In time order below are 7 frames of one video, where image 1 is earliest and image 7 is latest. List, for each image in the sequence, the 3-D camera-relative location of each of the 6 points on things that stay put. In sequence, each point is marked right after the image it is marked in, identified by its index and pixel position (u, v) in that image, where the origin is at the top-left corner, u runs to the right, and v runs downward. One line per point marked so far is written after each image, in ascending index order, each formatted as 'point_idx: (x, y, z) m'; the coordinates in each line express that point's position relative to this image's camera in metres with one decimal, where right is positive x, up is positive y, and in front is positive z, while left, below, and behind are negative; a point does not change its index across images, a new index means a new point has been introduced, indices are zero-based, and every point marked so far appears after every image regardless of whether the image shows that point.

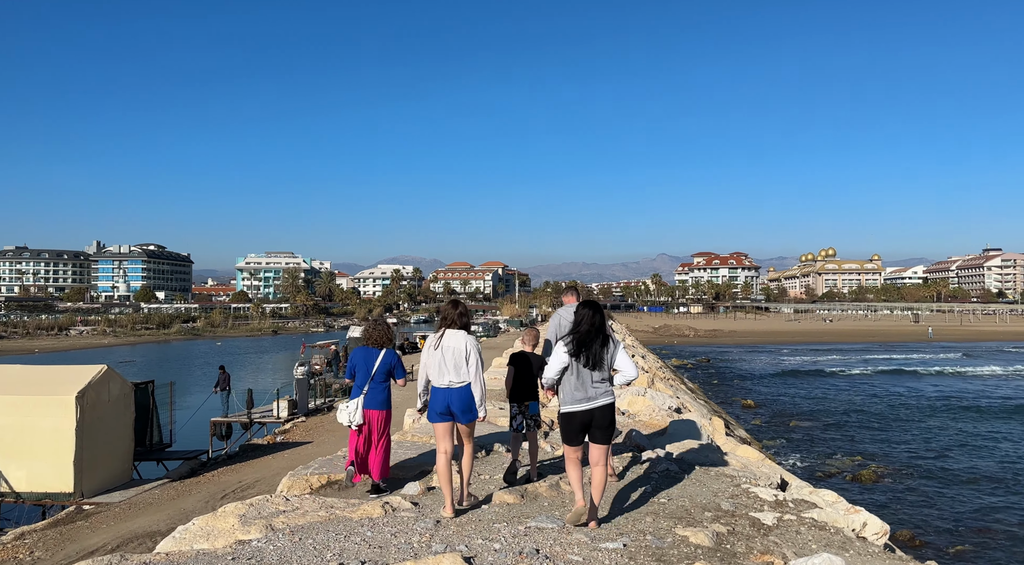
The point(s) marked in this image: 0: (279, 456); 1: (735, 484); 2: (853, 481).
0: (-3.6, -2.7, +11.9) m
1: (+1.3, -1.2, +4.4) m
2: (+6.1, -3.5, +13.8) m
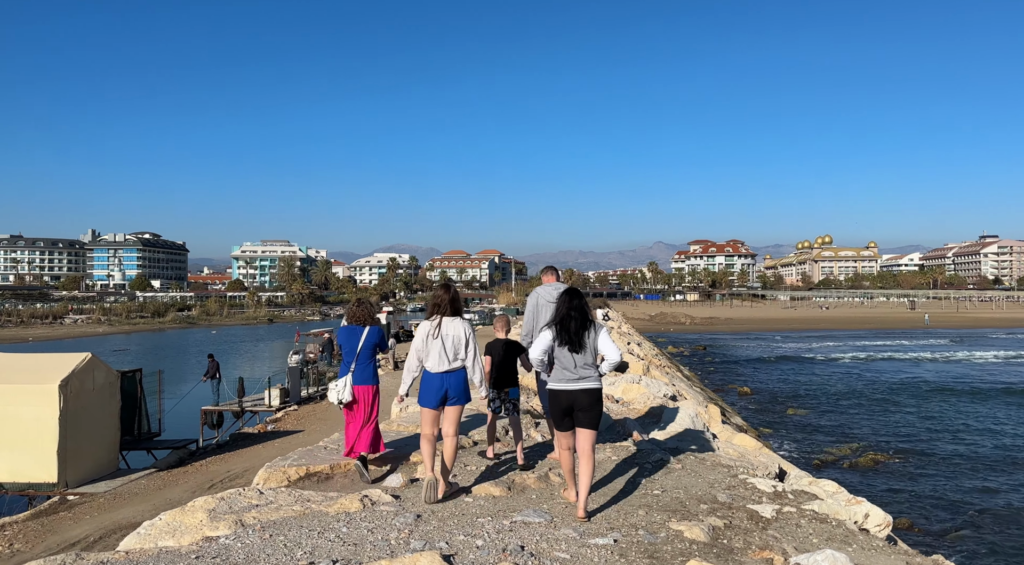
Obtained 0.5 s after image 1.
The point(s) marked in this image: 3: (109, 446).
0: (-3.7, -2.5, +11.8) m
1: (+1.2, -1.1, +4.3) m
2: (+6.0, -3.2, +13.7) m
3: (-5.2, -2.1, +10.0) m
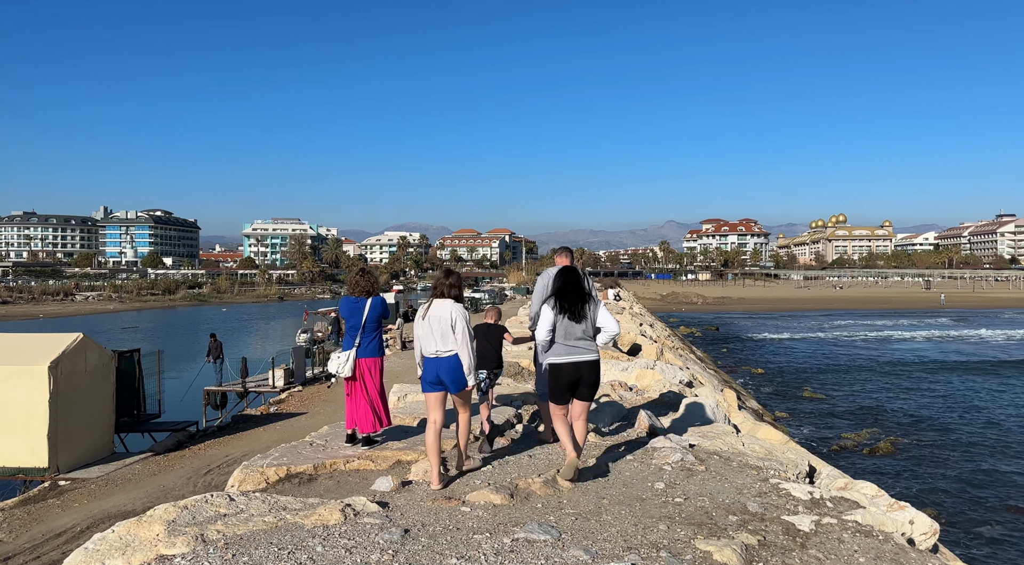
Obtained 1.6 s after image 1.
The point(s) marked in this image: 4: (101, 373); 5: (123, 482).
0: (-3.6, -2.2, +11.4) m
1: (+1.2, -1.0, +3.8) m
2: (+6.2, -2.9, +13.3) m
3: (-5.1, -1.8, +9.6) m
4: (-5.1, -1.1, +9.5) m
5: (-4.3, -2.2, +8.6) m
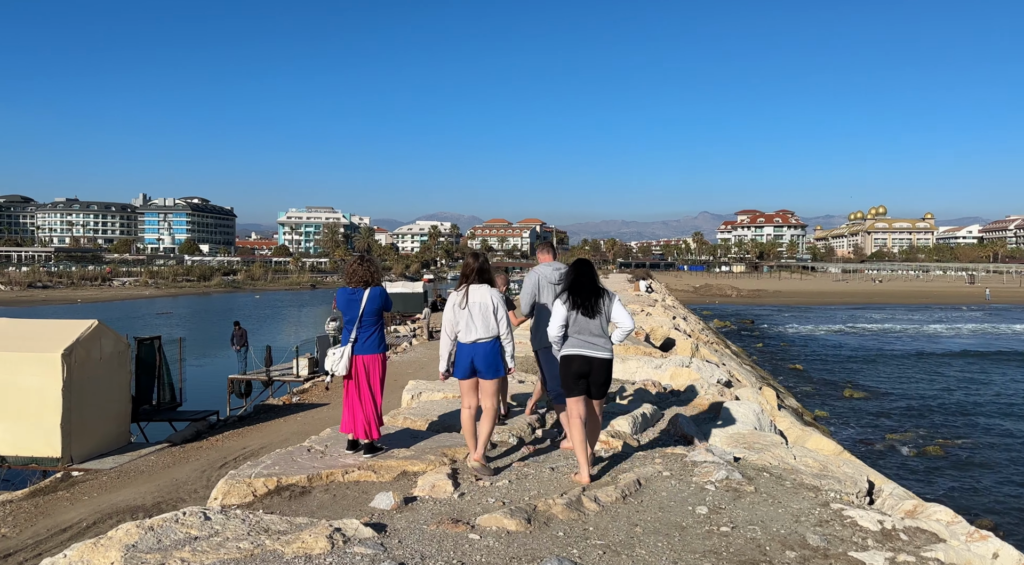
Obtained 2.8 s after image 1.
0: (-3.2, -2.0, +11.1) m
1: (+1.3, -0.9, +3.3) m
2: (+6.6, -2.8, +12.6) m
3: (-4.8, -1.7, +9.4) m
4: (-4.8, -1.0, +9.3) m
5: (-4.1, -2.1, +8.3) m
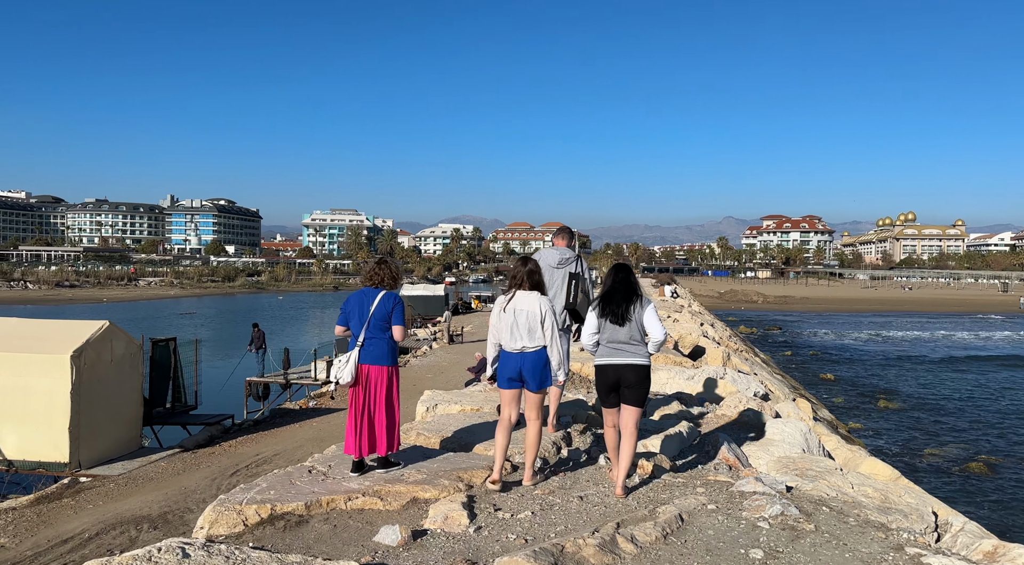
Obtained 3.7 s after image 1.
0: (-2.9, -2.0, +10.8) m
1: (+1.4, -1.0, +2.9) m
2: (+7.0, -2.9, +12.0) m
3: (-4.5, -1.7, +9.1) m
4: (-4.5, -1.0, +9.0) m
5: (-3.8, -2.1, +8.0) m
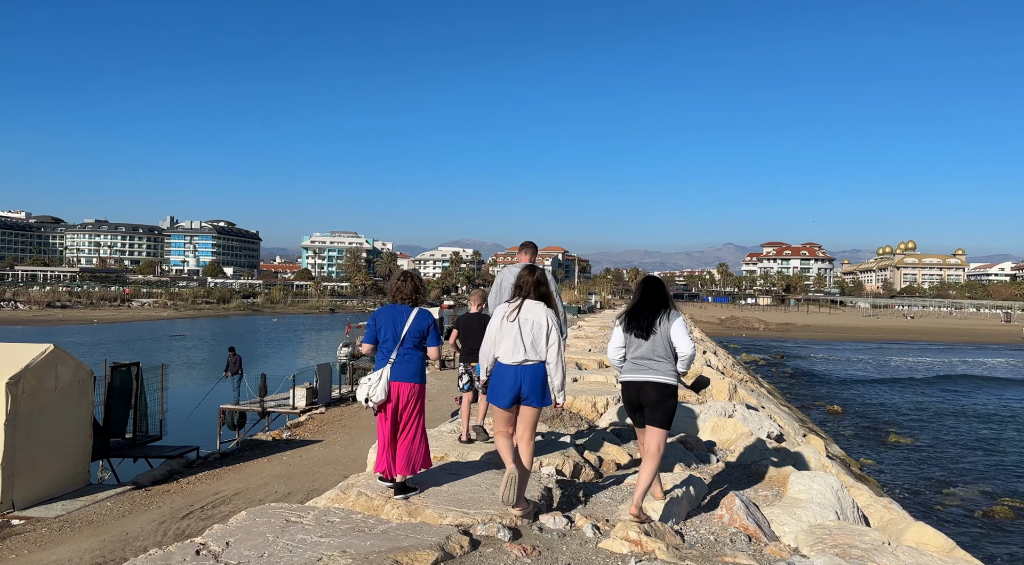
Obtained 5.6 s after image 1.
0: (-3.0, -2.3, +10.0) m
1: (+1.3, -1.0, +2.1) m
2: (+6.8, -3.3, +11.1) m
3: (-4.7, -1.9, +8.3) m
4: (-4.7, -1.2, +8.2) m
5: (-4.0, -2.3, +7.2) m
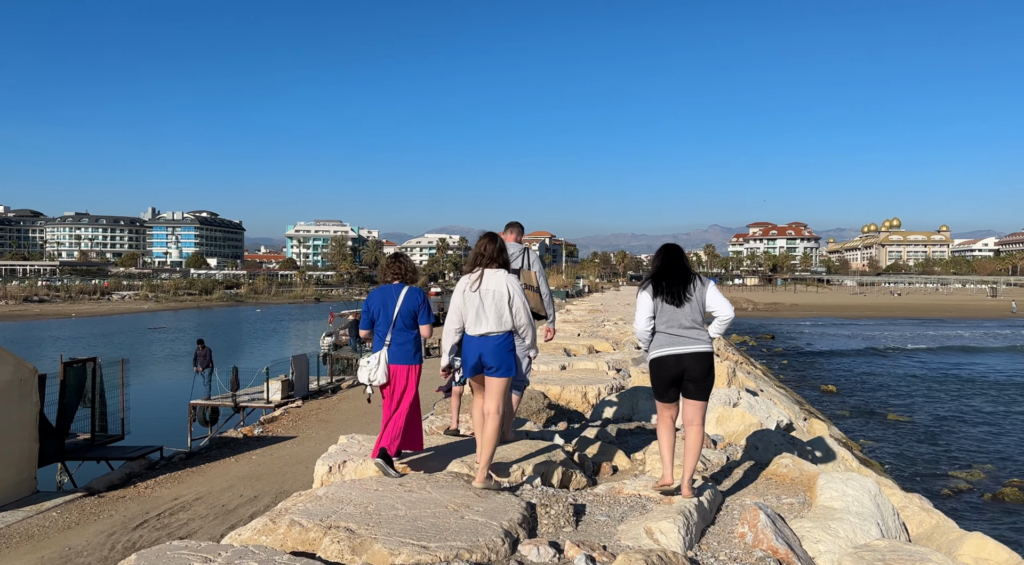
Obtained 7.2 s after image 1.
0: (-3.2, -2.1, +9.3) m
1: (+1.2, -0.9, +1.4) m
2: (+6.6, -3.0, +10.6) m
3: (-4.9, -1.8, +7.6) m
4: (-4.8, -1.1, +7.5) m
5: (-4.1, -2.2, +6.5) m
